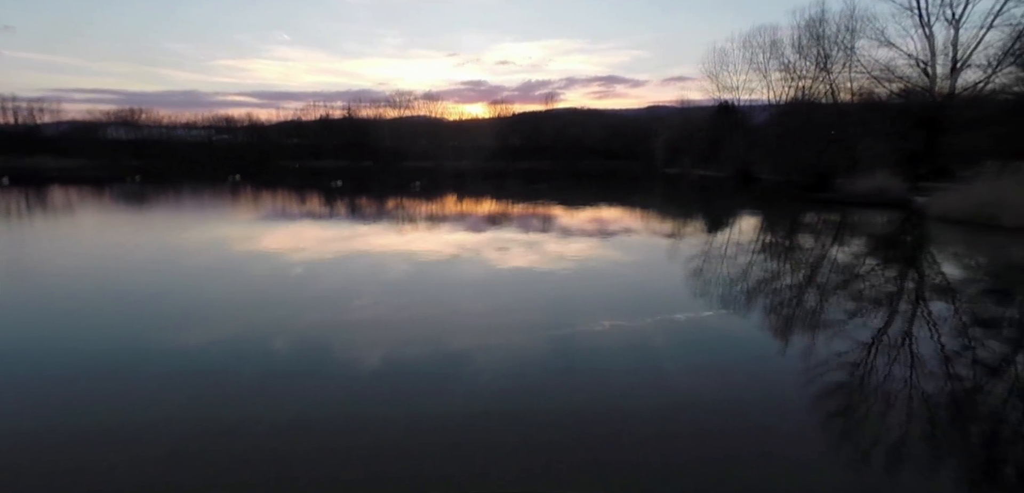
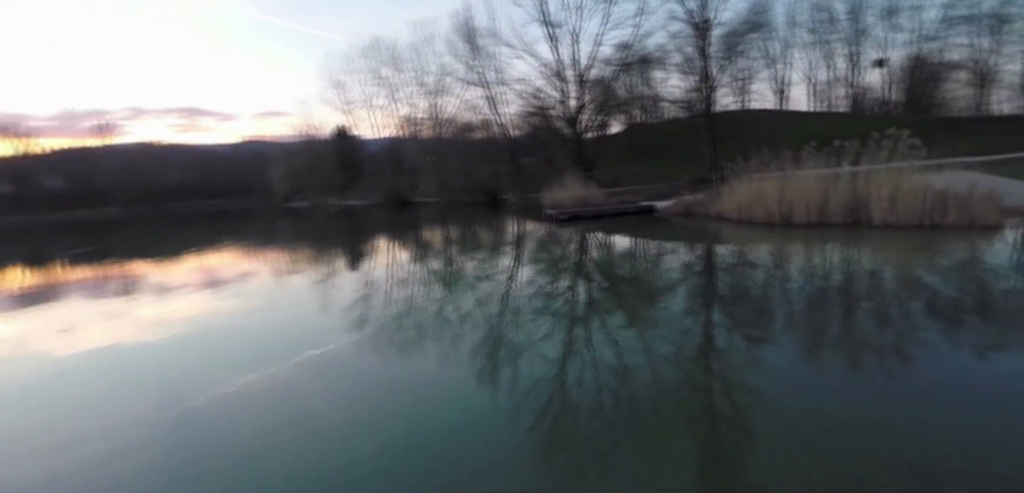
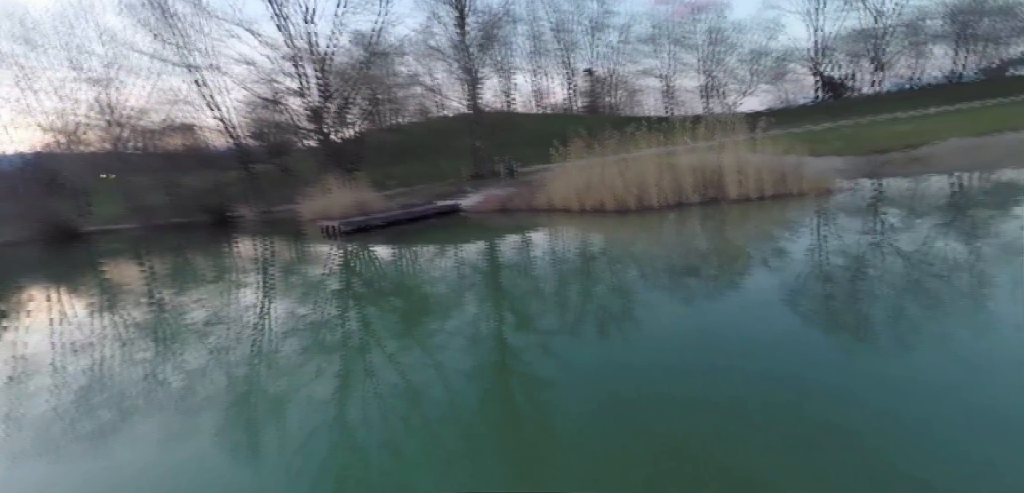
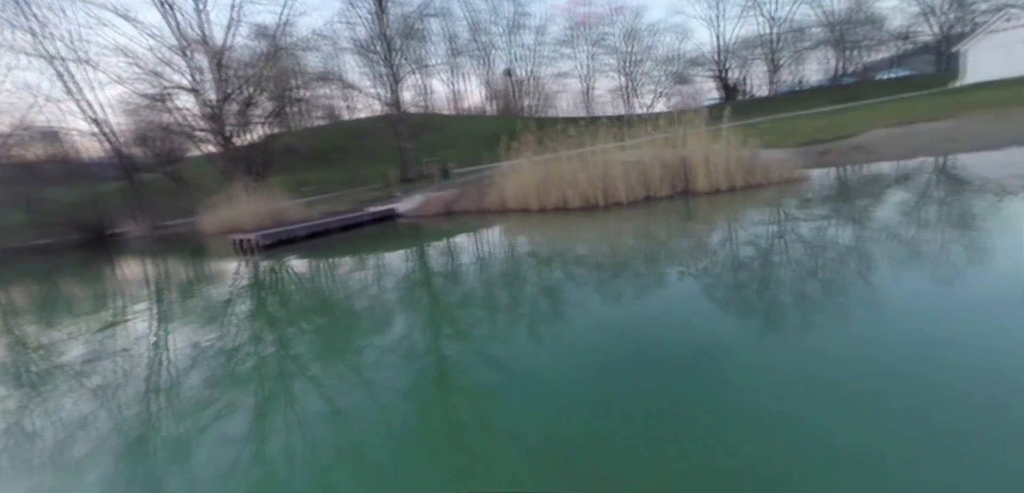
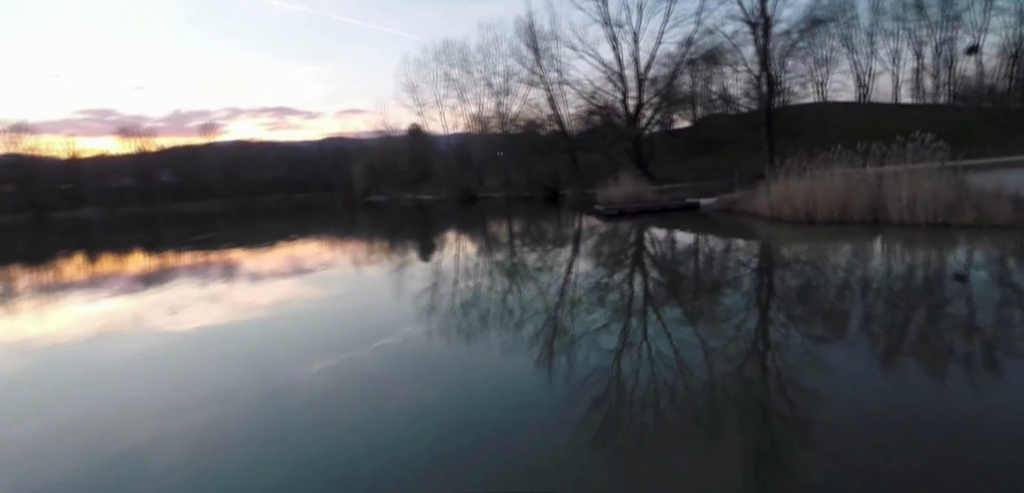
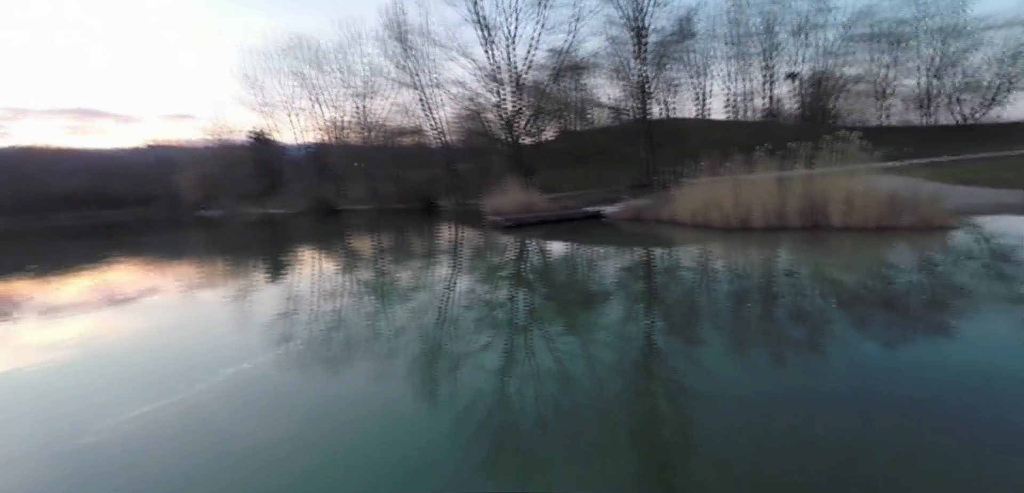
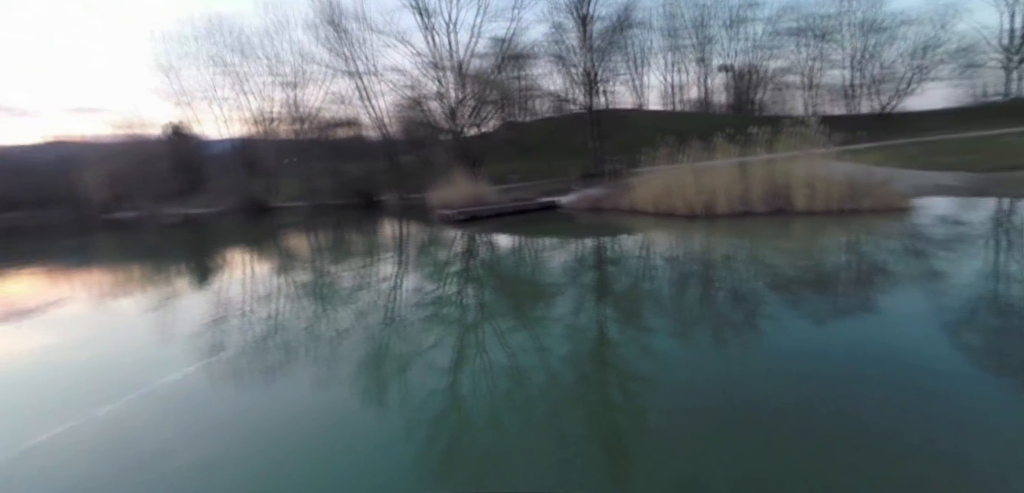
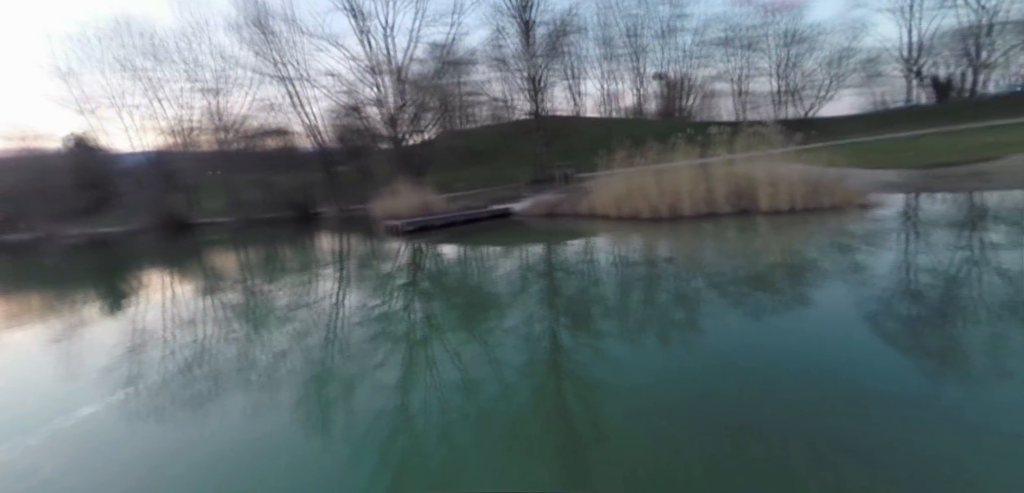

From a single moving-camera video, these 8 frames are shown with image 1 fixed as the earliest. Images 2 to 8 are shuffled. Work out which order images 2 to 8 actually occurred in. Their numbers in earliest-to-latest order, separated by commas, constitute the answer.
5, 2, 6, 7, 8, 3, 4
